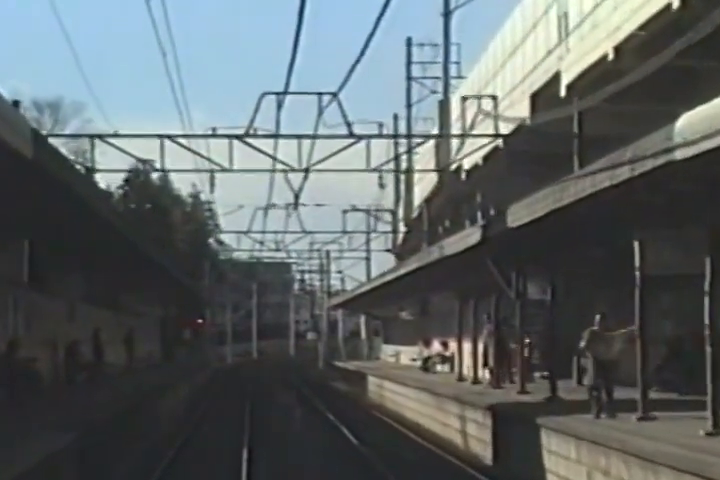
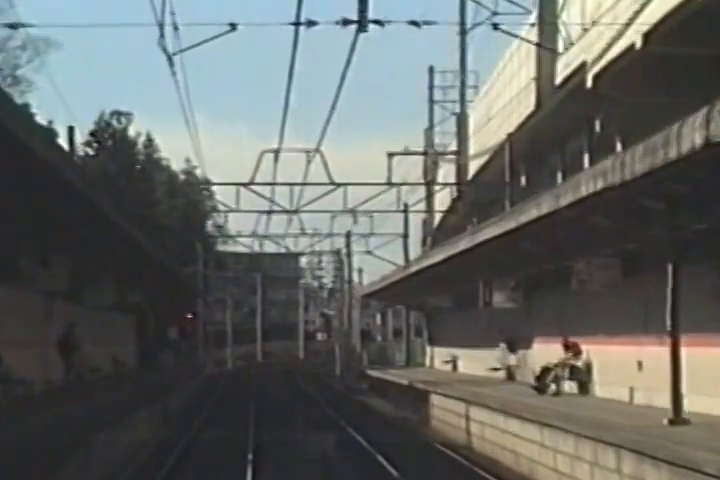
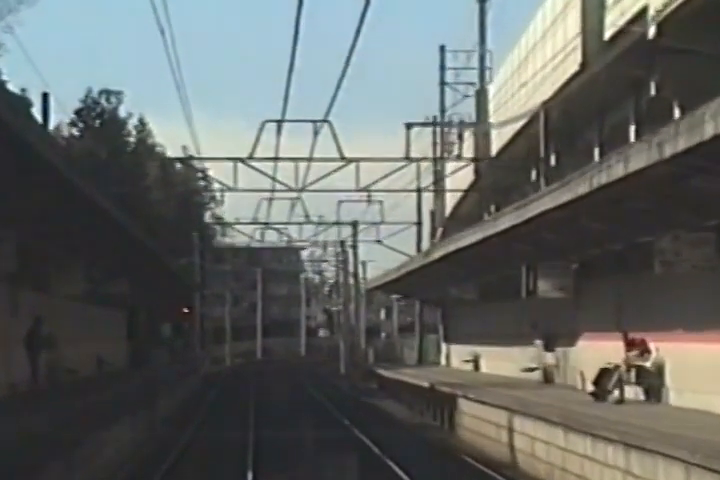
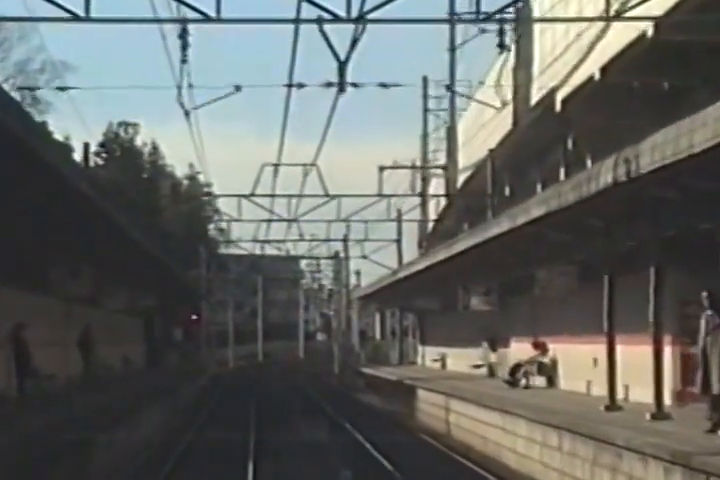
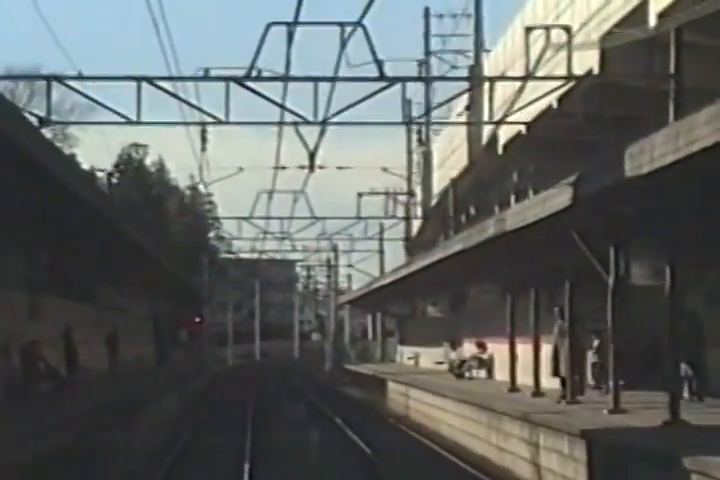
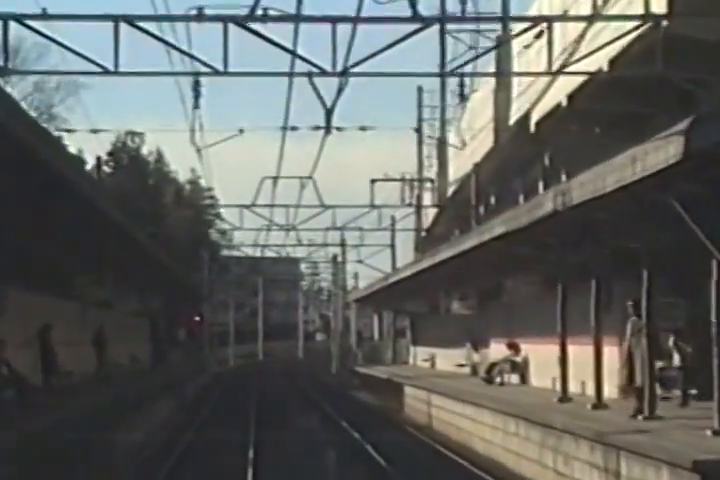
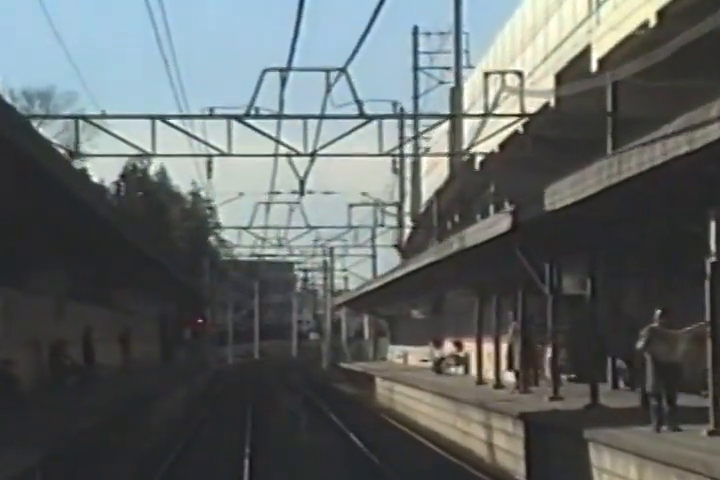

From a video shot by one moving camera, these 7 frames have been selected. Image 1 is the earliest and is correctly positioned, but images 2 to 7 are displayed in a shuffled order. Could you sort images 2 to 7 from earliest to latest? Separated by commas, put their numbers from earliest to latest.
7, 5, 6, 4, 2, 3
